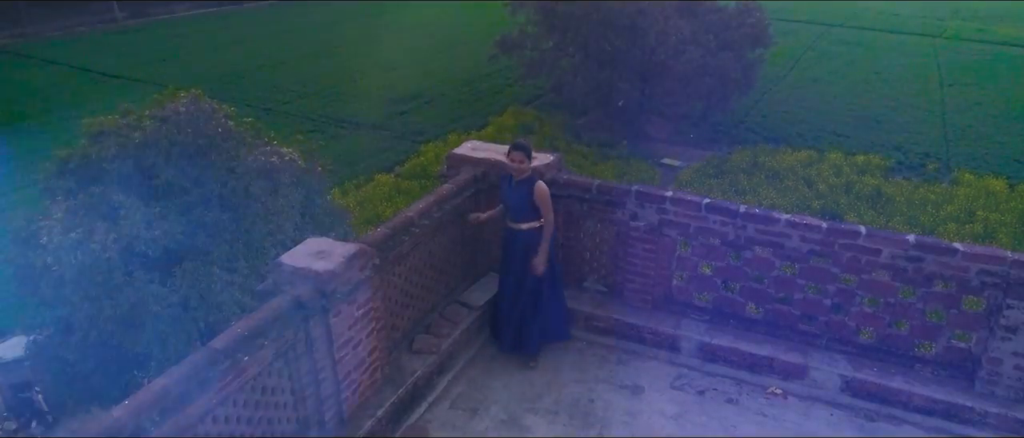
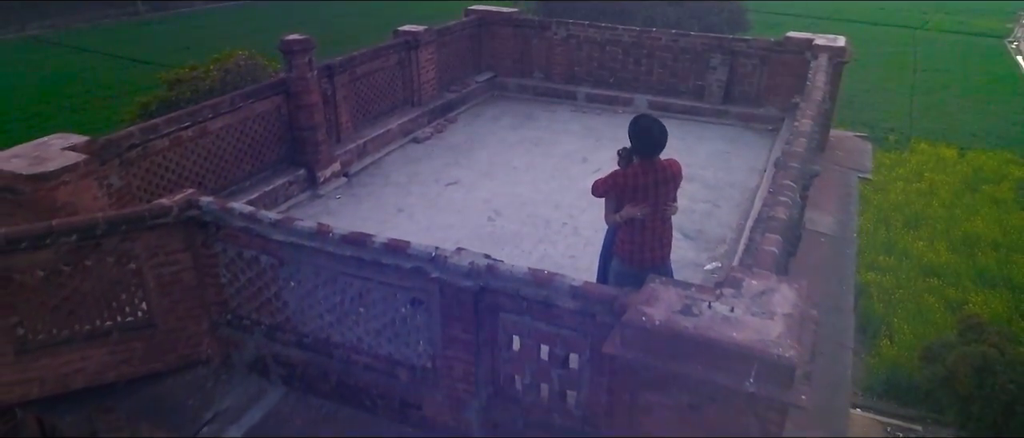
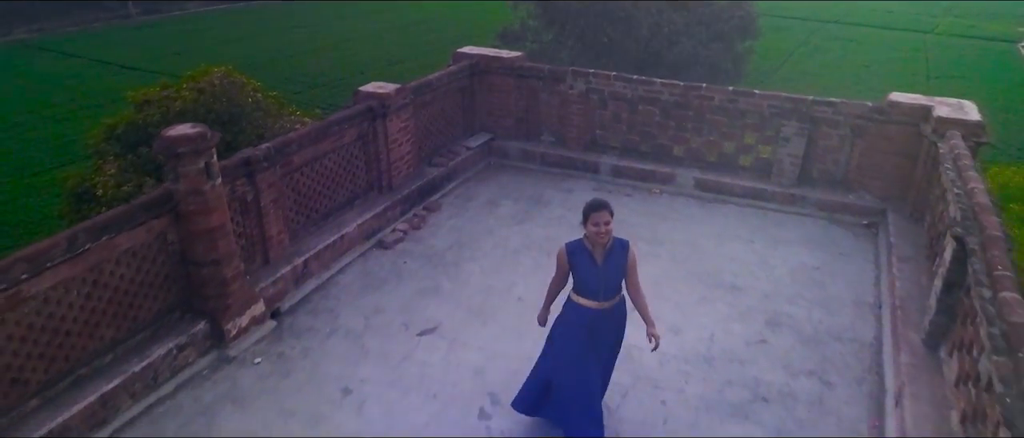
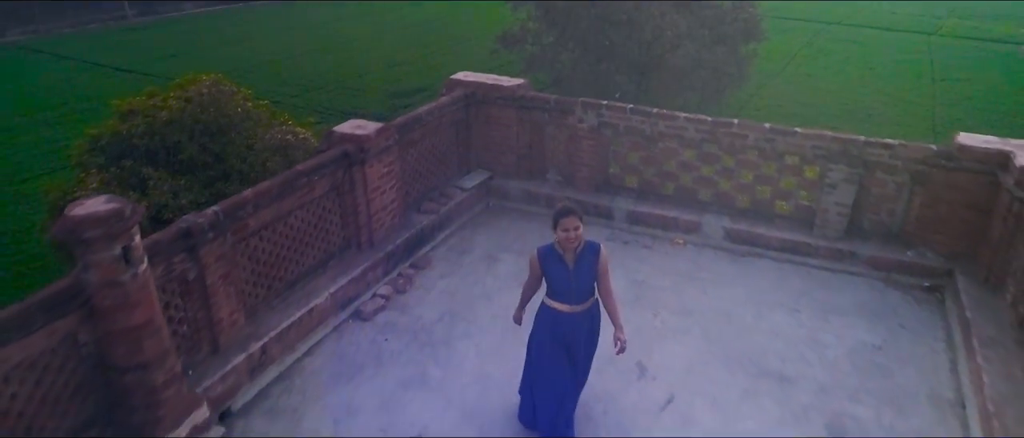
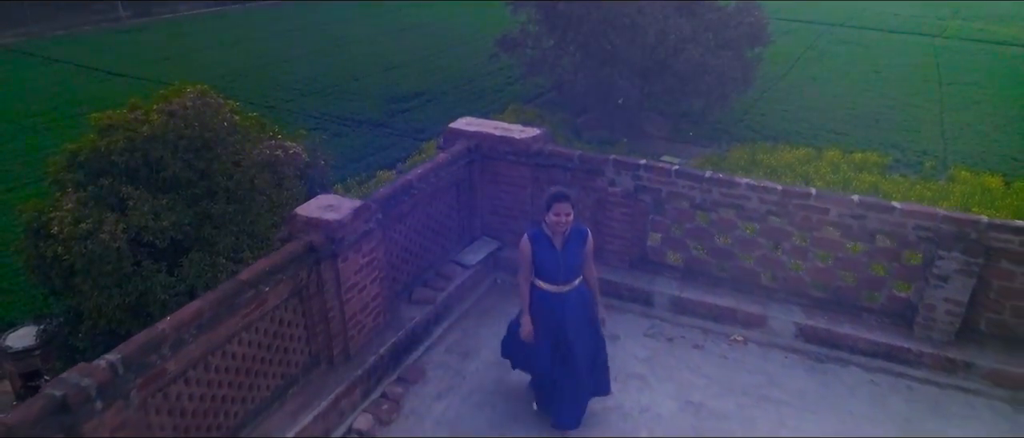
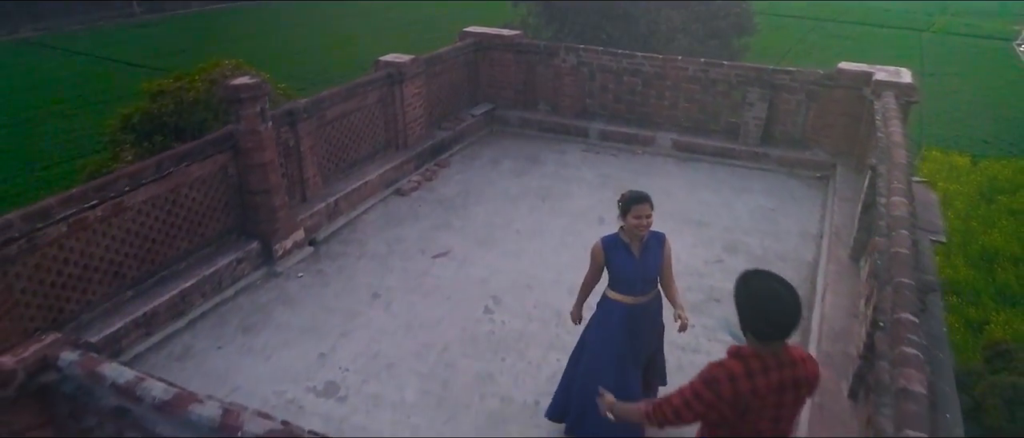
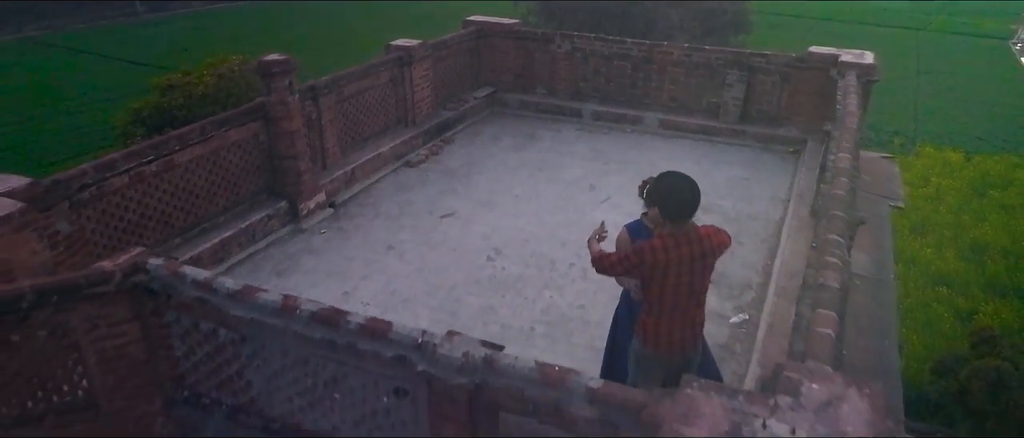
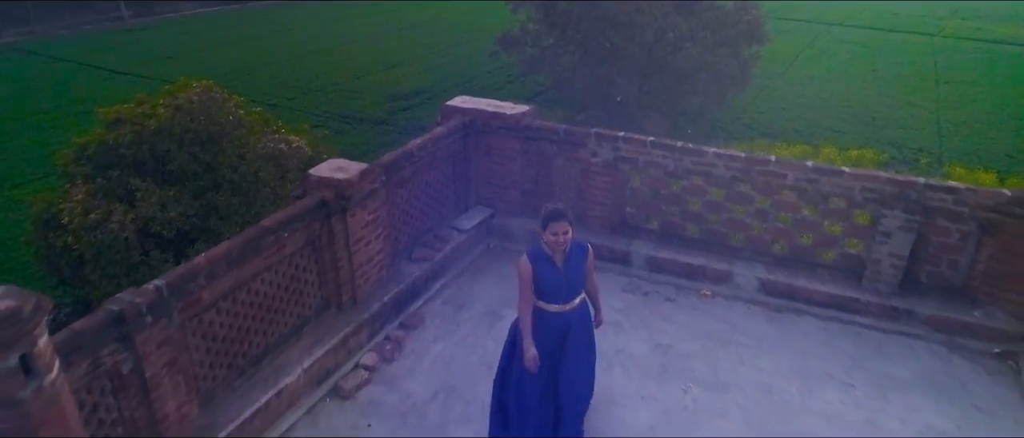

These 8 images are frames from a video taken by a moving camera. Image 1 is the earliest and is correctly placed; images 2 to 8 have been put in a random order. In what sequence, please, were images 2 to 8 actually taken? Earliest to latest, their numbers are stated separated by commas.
5, 8, 4, 3, 6, 7, 2
